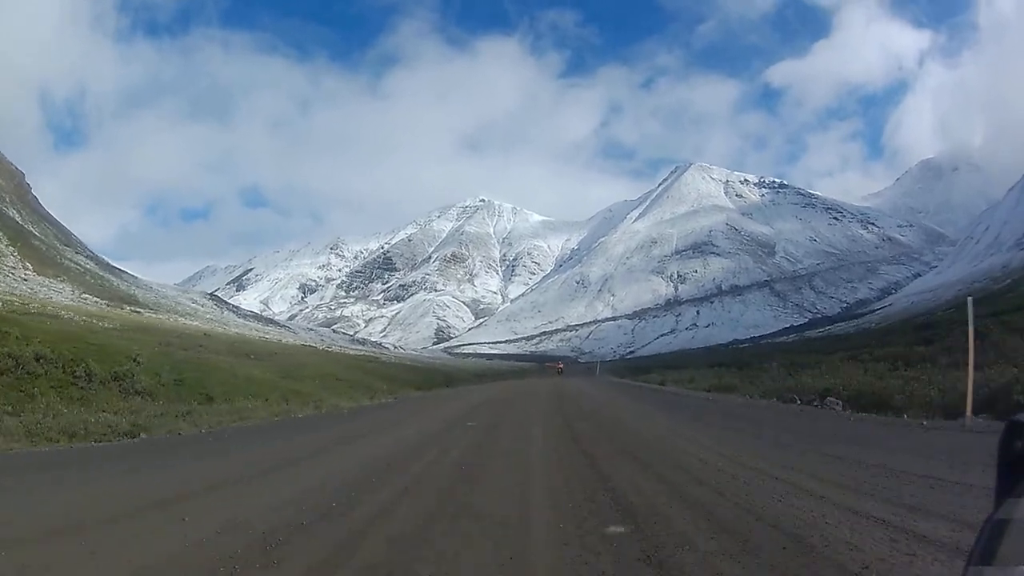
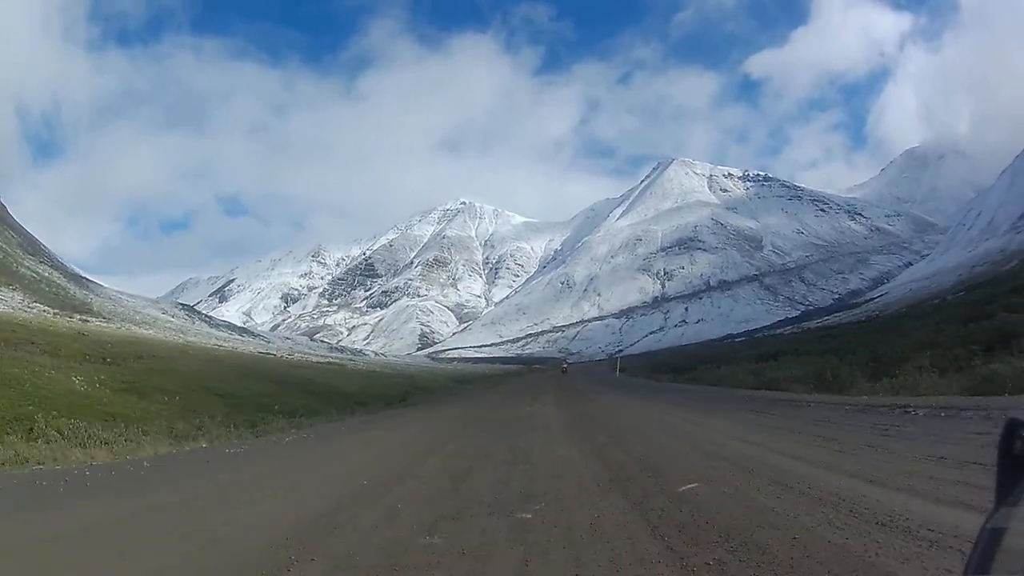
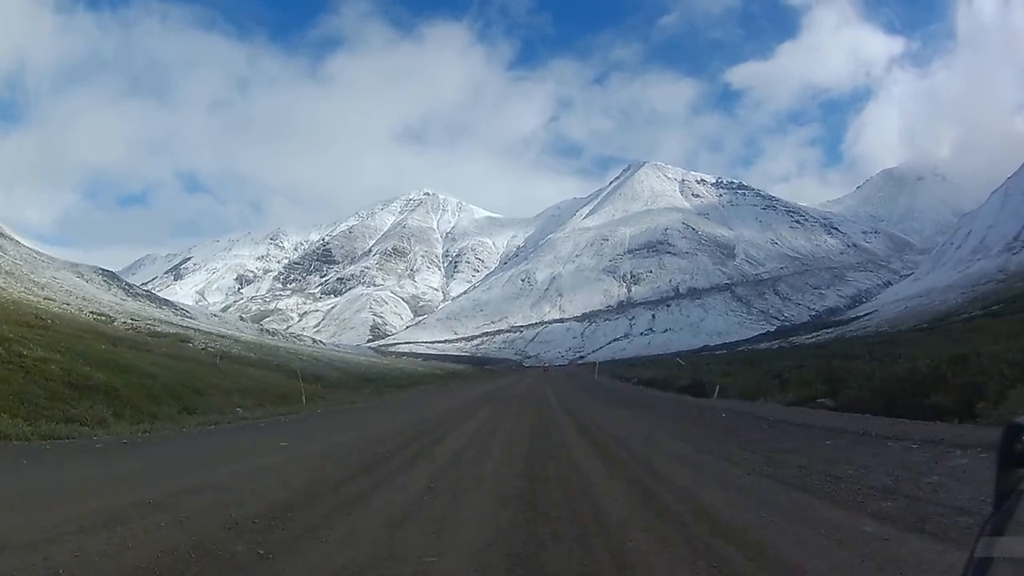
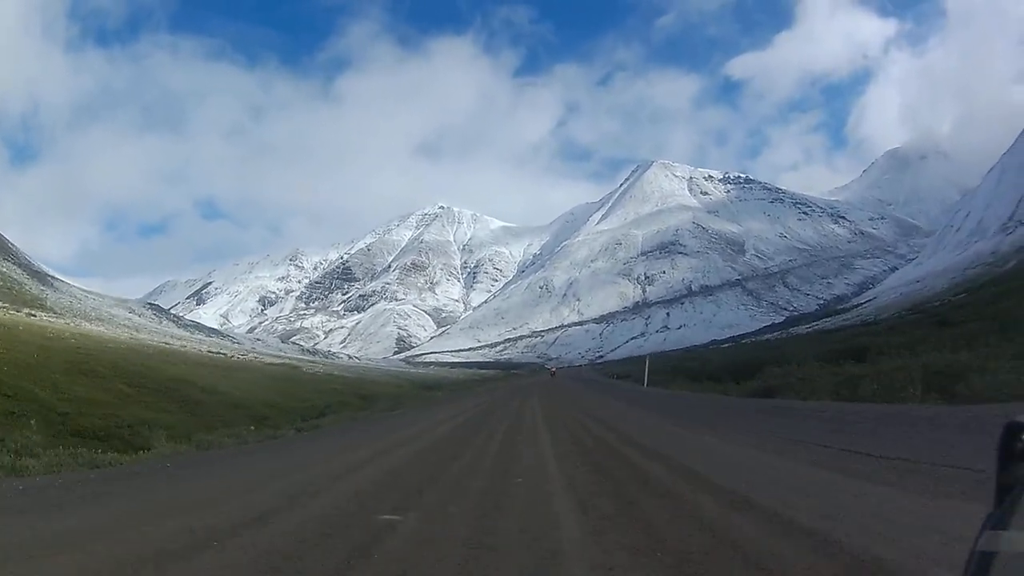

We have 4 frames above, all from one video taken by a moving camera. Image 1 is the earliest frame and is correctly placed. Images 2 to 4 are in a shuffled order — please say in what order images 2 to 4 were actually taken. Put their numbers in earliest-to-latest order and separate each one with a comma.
2, 4, 3
